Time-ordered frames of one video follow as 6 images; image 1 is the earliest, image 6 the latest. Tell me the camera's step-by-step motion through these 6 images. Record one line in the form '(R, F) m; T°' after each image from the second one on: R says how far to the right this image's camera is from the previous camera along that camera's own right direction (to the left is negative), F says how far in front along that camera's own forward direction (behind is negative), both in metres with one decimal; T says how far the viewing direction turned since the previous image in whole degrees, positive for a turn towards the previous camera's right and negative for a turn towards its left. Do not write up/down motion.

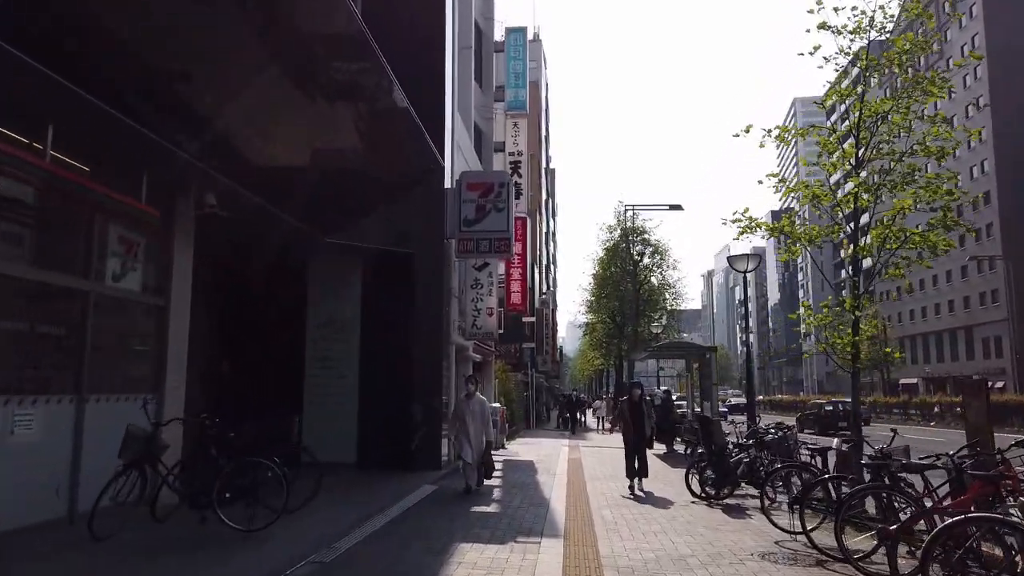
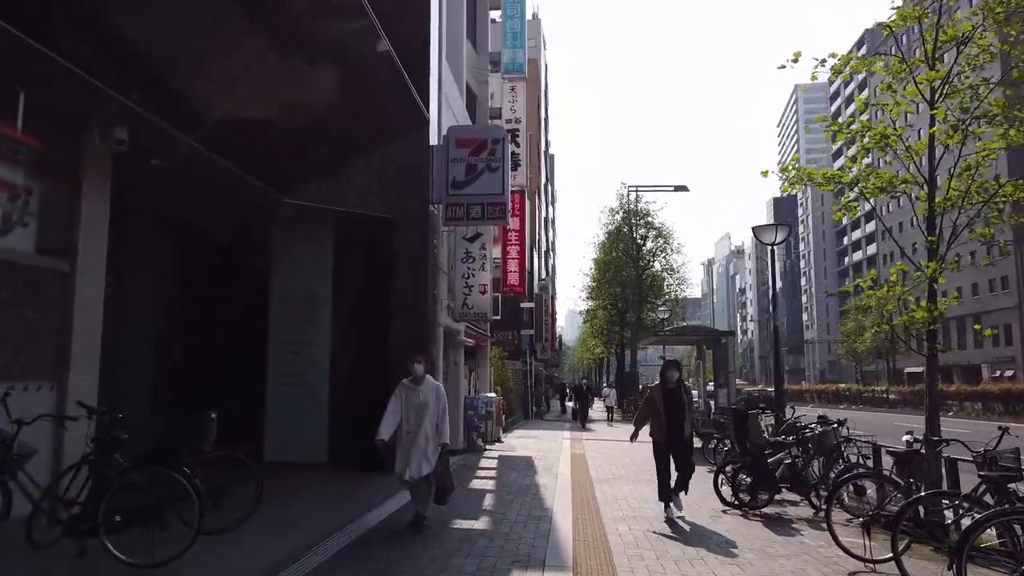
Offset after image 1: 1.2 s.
(0.0, +1.9) m; 0°
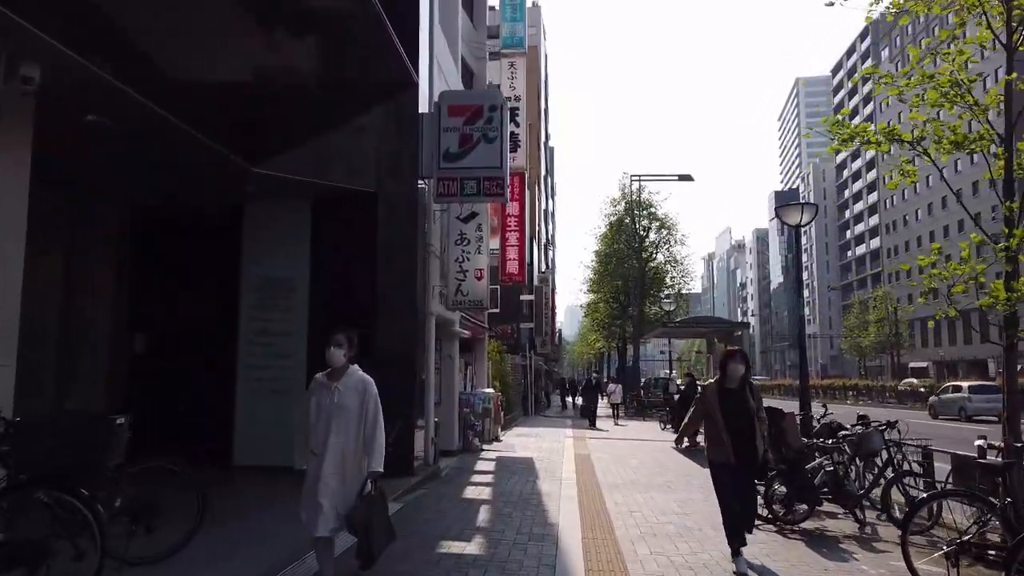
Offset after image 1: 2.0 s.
(0.0, +1.3) m; 0°
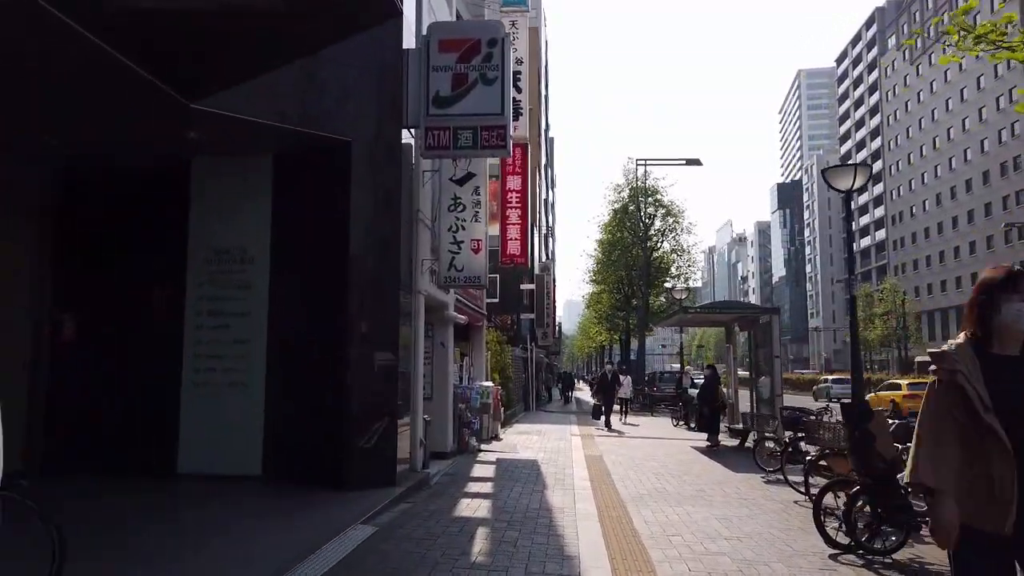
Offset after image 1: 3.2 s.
(-0.1, +1.9) m; 0°
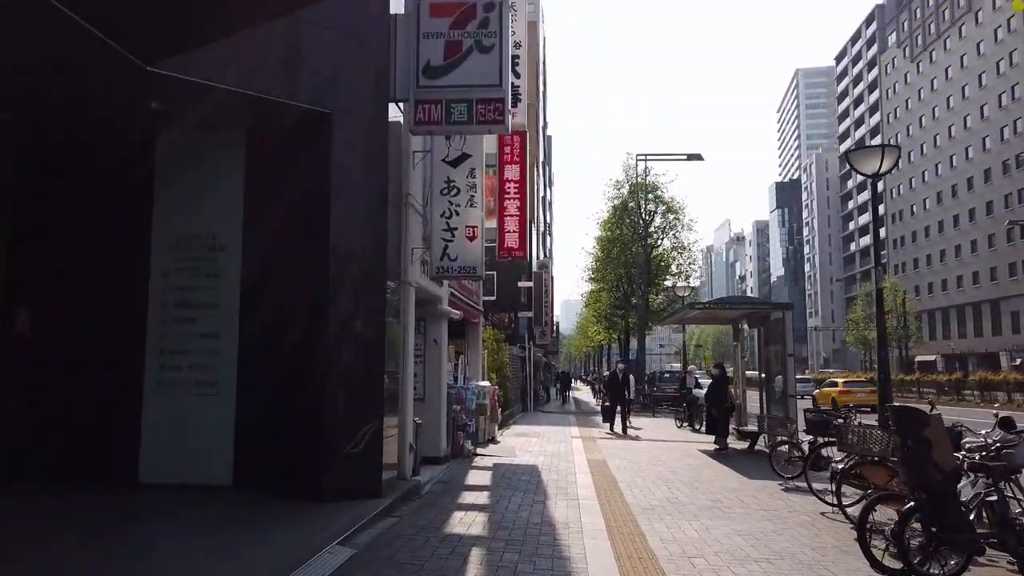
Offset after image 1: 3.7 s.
(0.0, +0.9) m; 0°
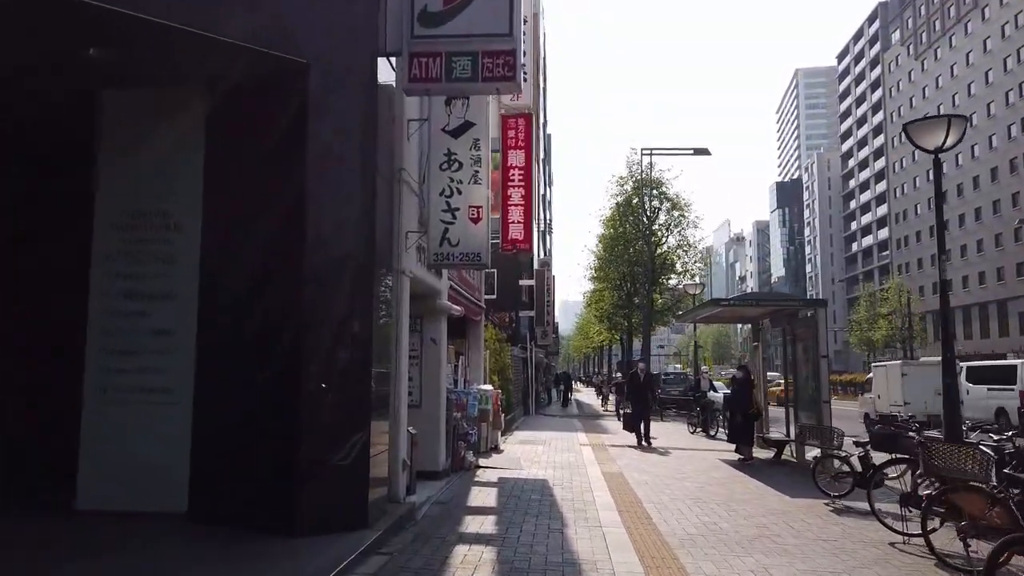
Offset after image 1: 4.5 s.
(-0.1, +1.4) m; 0°
